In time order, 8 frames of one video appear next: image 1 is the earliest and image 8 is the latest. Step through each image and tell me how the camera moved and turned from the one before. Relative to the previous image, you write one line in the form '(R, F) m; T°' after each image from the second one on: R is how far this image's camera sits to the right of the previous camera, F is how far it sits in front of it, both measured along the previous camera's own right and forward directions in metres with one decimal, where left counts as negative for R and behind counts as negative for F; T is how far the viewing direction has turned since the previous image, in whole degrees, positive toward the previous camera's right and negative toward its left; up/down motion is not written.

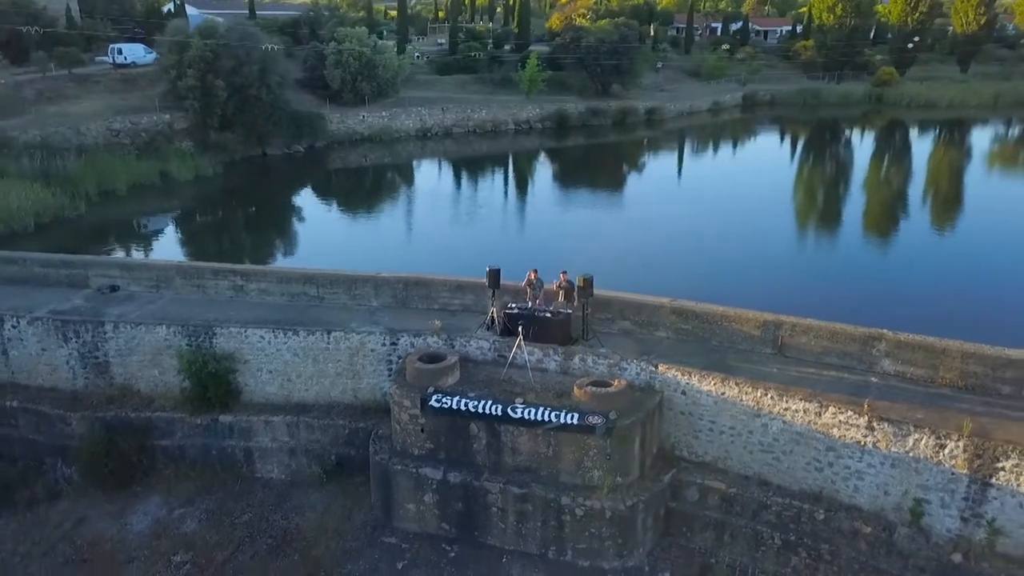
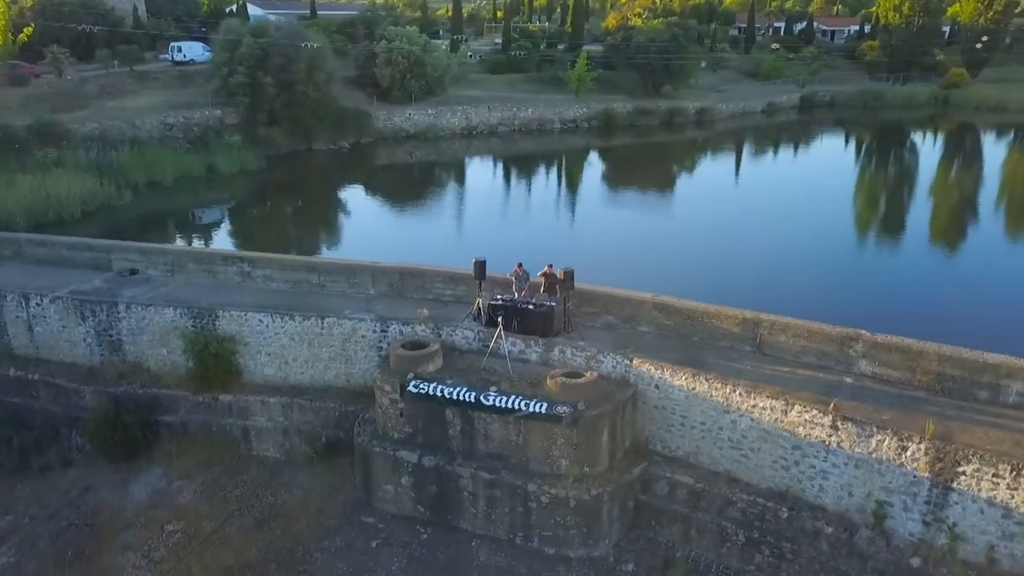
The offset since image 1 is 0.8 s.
(+1.0, -0.2) m; -5°
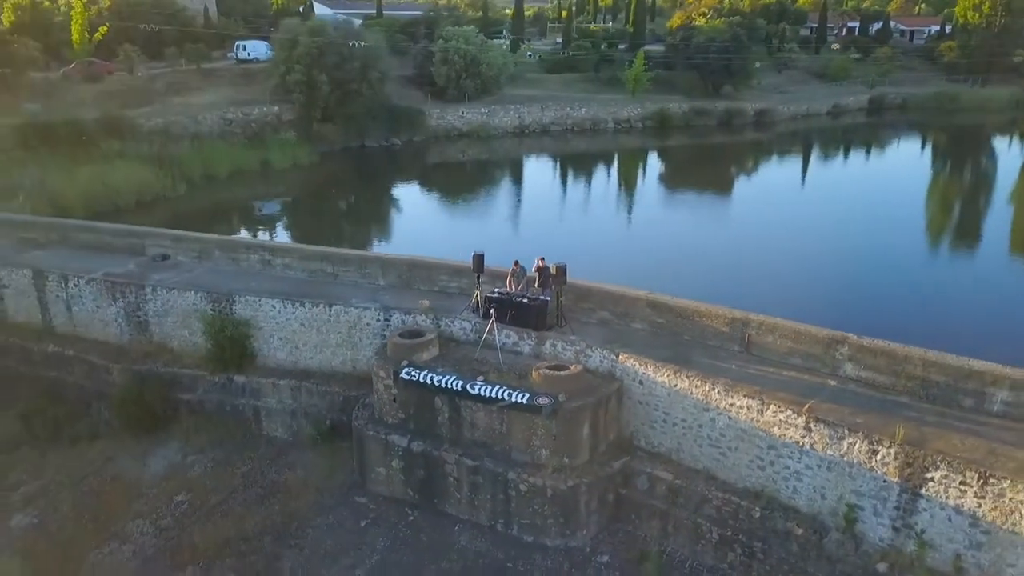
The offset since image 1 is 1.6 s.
(+0.9, -0.2) m; -5°
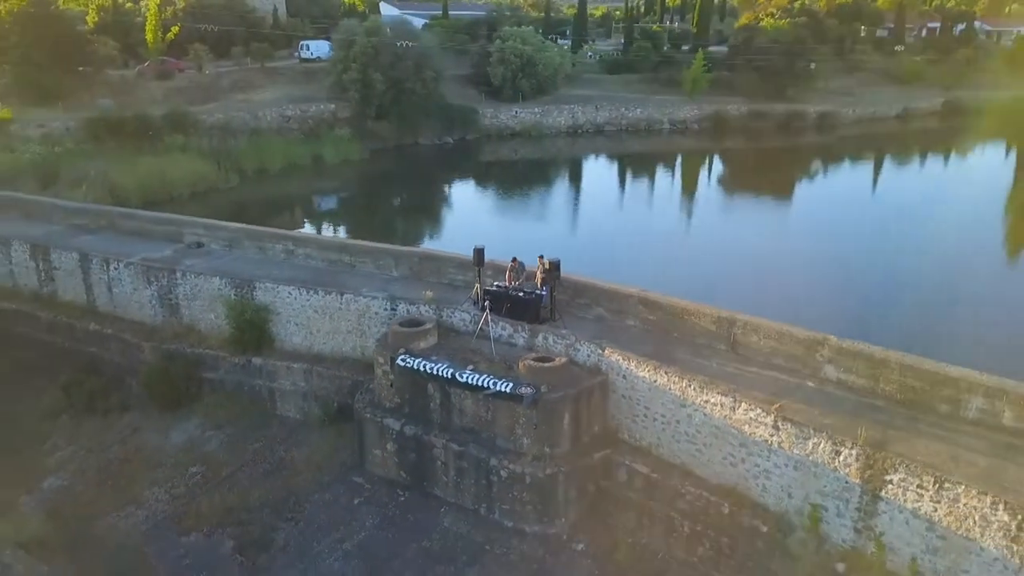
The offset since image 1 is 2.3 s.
(+0.9, -0.3) m; -5°
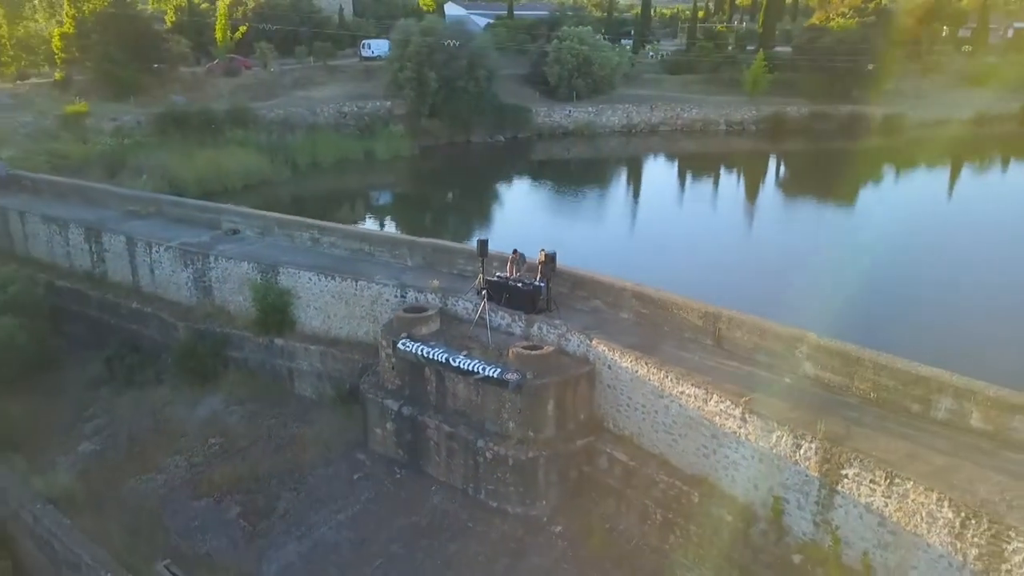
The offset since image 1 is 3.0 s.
(+0.9, -0.3) m; -5°
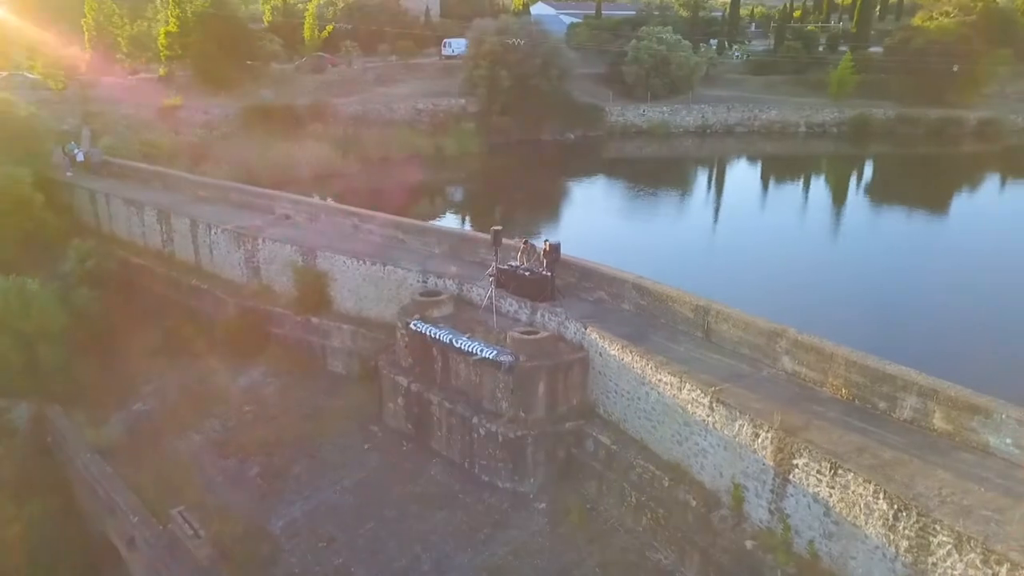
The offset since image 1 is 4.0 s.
(+1.2, -0.4) m; -7°
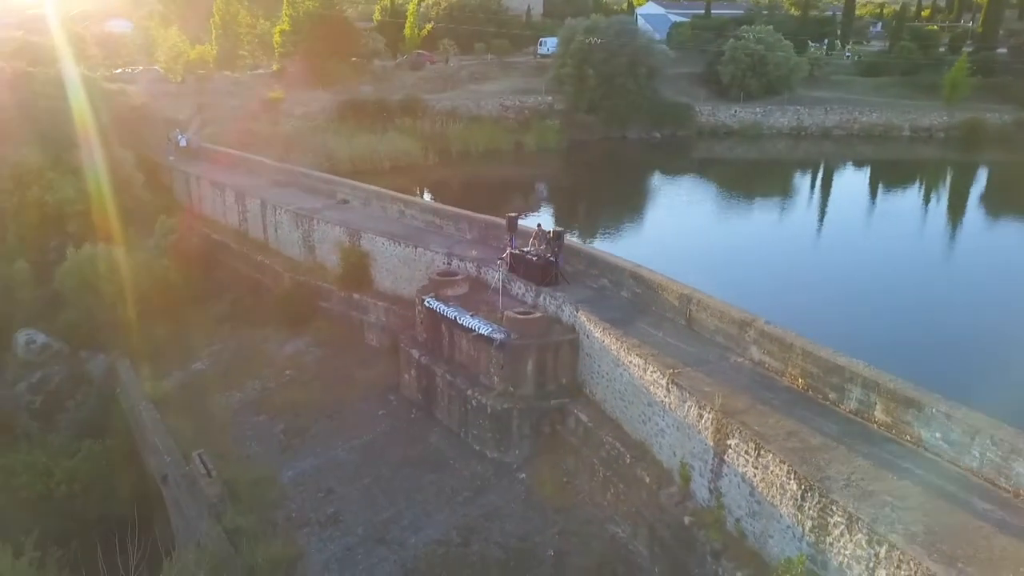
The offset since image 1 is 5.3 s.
(+1.6, -0.5) m; -8°
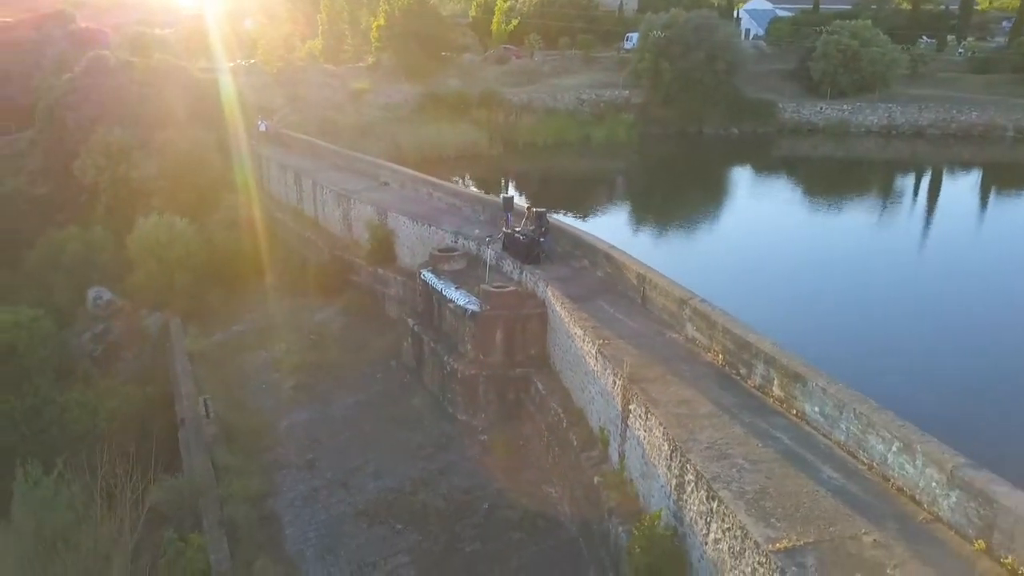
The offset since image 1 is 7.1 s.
(+1.9, -0.5) m; -8°
